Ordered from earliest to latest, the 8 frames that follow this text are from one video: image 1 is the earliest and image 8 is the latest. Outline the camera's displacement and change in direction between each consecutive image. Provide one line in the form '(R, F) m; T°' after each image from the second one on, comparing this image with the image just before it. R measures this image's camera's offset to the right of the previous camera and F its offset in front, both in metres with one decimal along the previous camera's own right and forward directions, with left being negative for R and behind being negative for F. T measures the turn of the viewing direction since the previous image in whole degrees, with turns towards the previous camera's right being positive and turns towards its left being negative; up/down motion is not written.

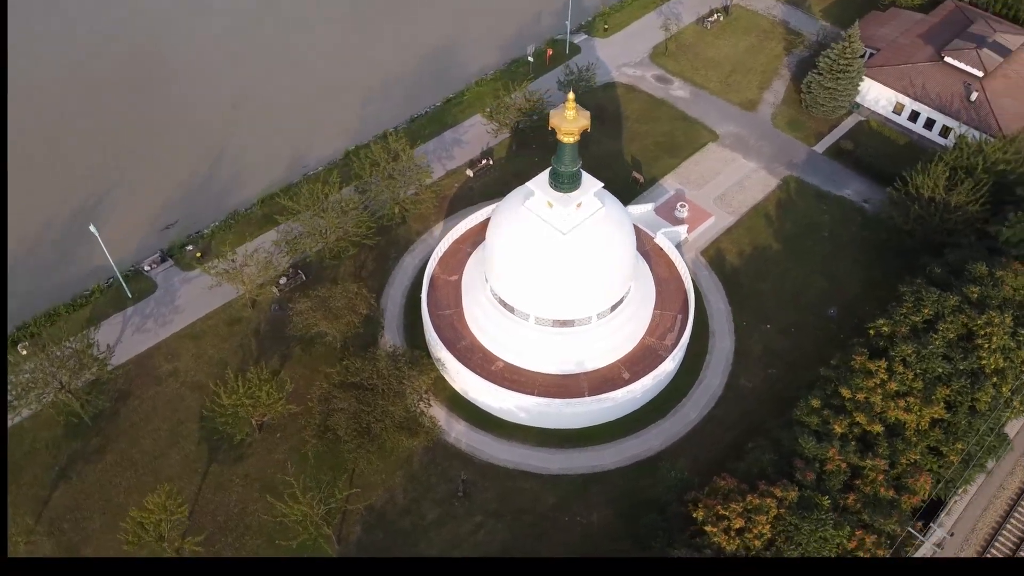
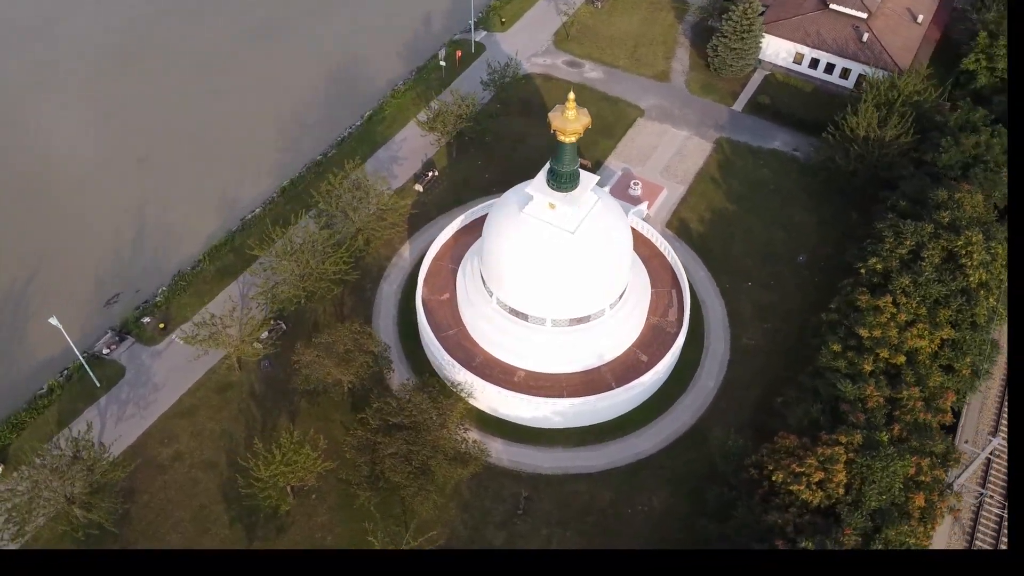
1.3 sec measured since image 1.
(-7.6, +1.2) m; +11°
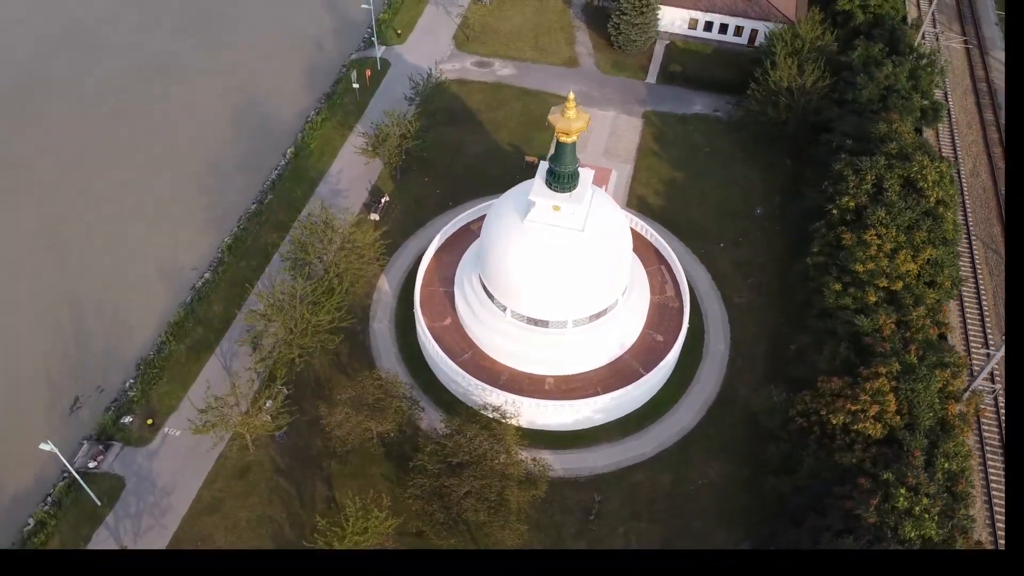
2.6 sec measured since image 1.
(-7.7, +1.7) m; +11°
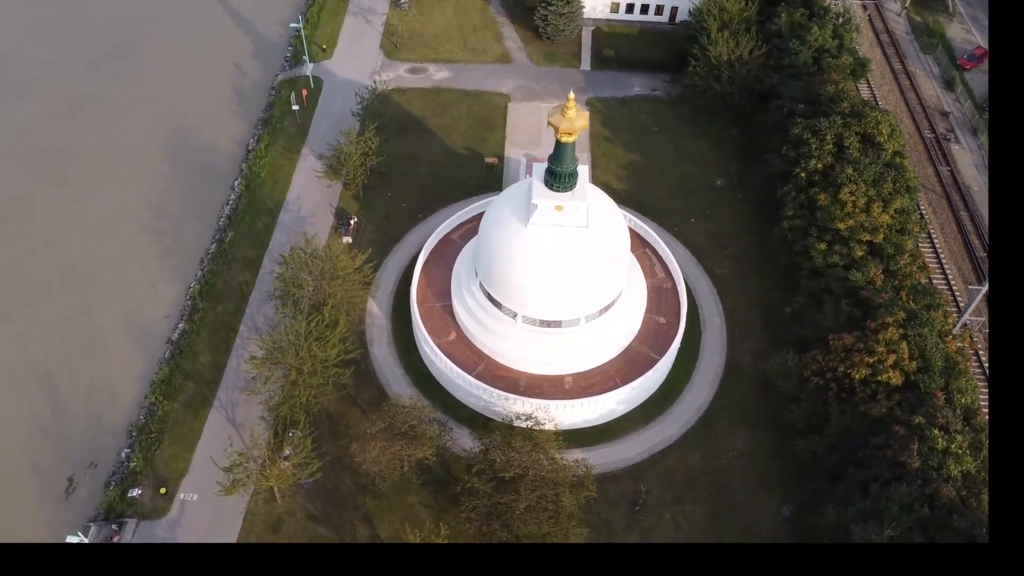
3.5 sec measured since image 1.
(-5.6, +0.8) m; +8°
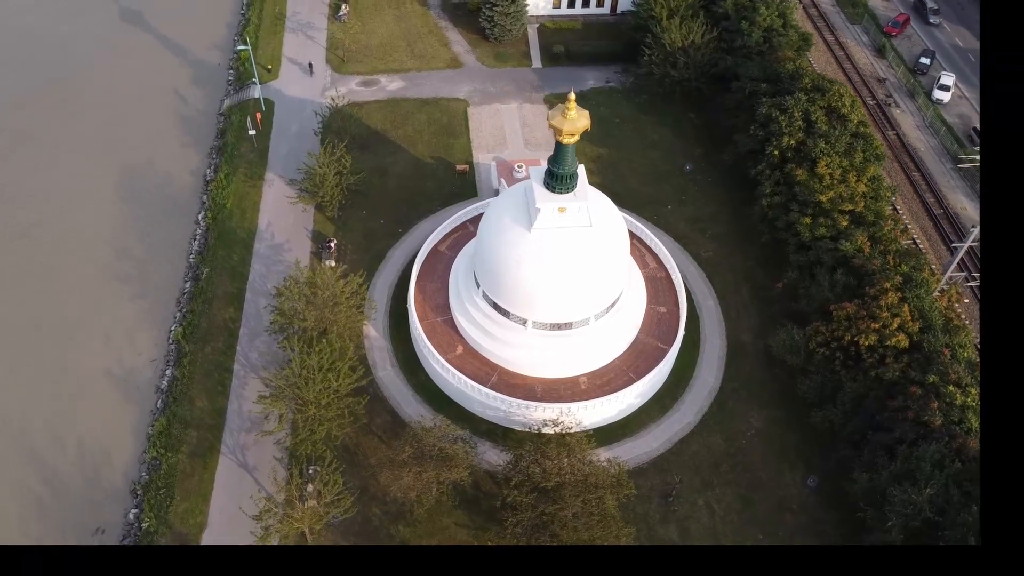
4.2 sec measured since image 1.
(-4.1, +0.7) m; +6°
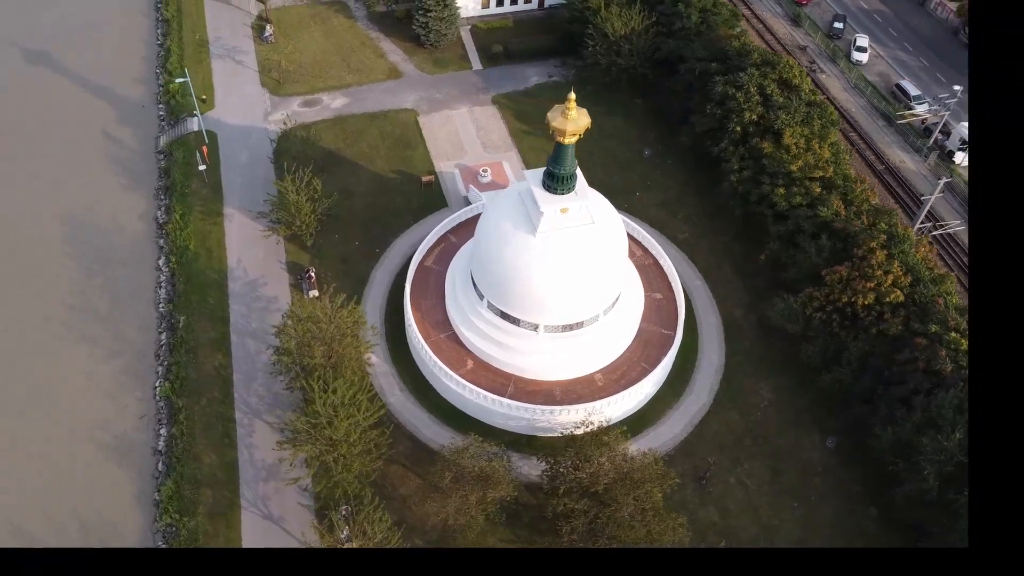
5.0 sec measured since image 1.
(-4.8, +0.9) m; +7°
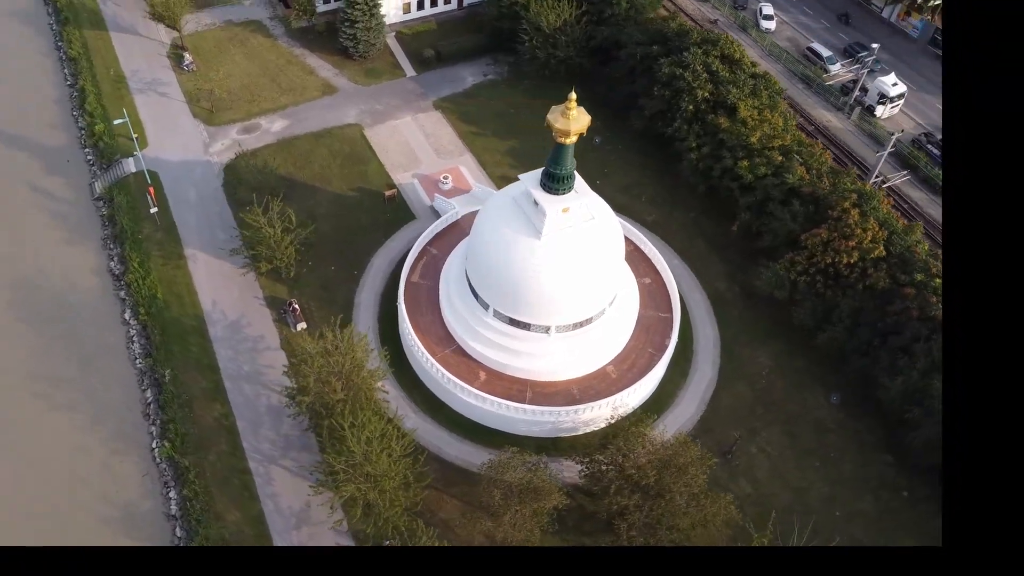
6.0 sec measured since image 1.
(-5.3, +0.8) m; +8°
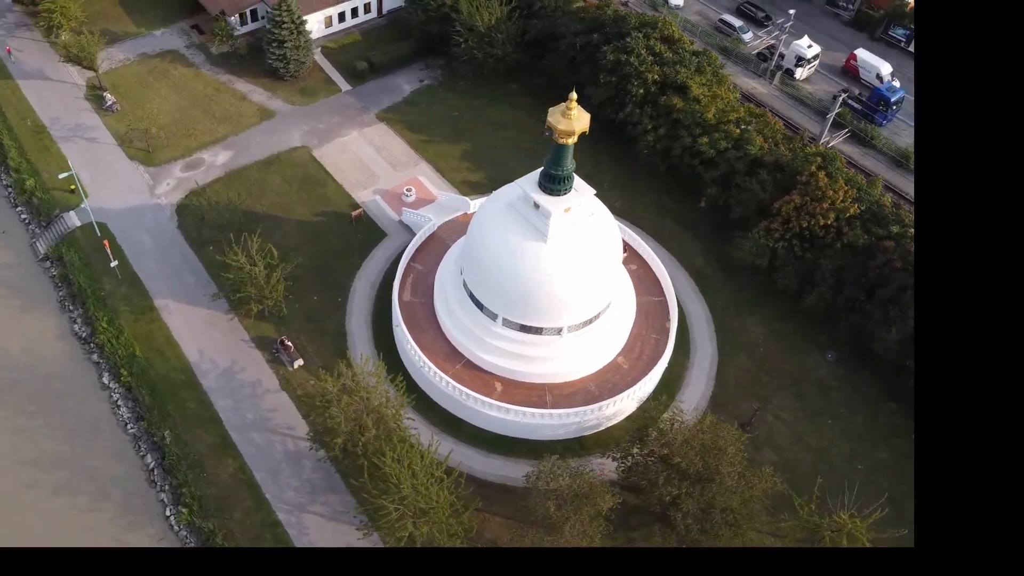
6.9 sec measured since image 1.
(-5.1, +0.8) m; +7°
